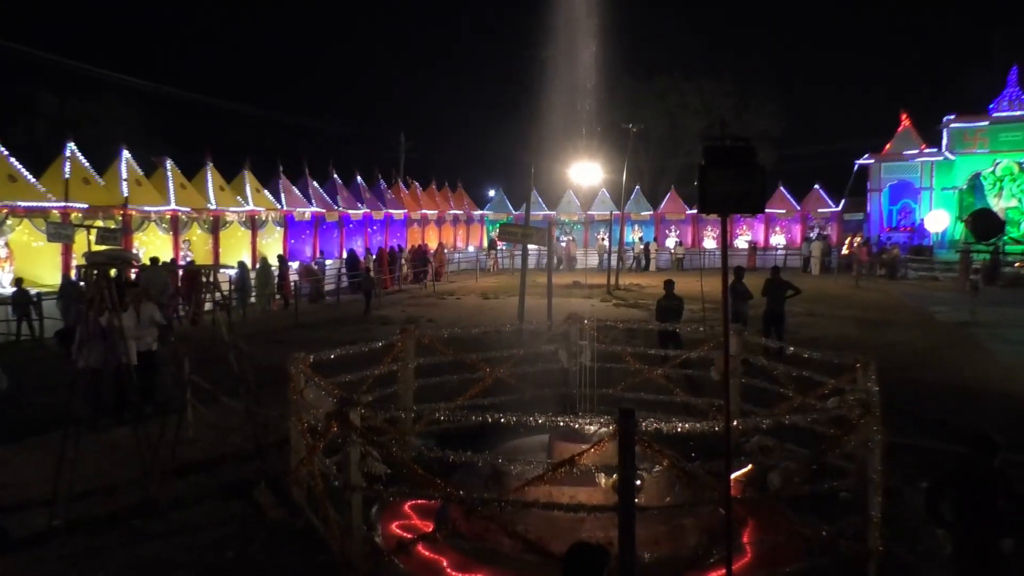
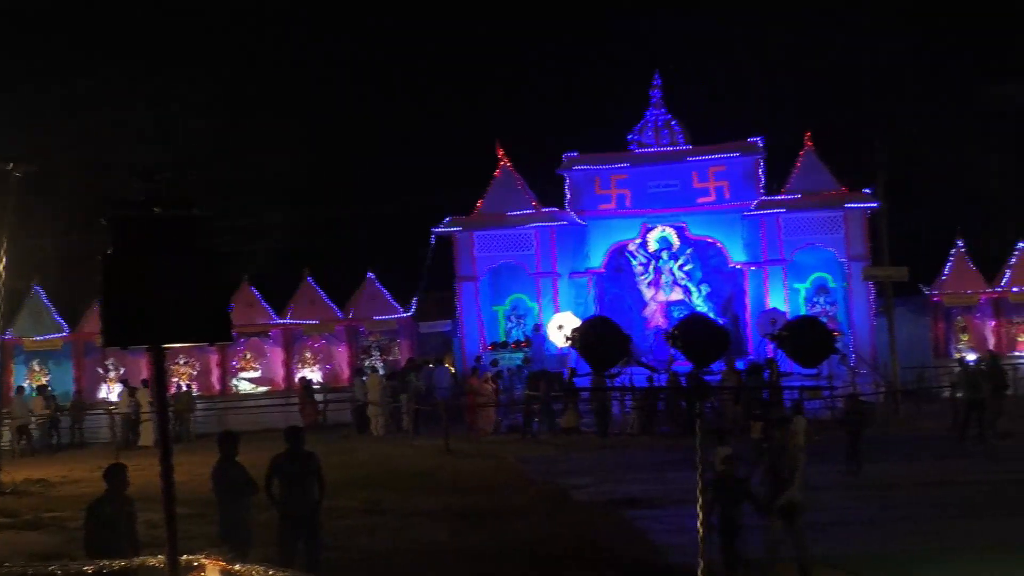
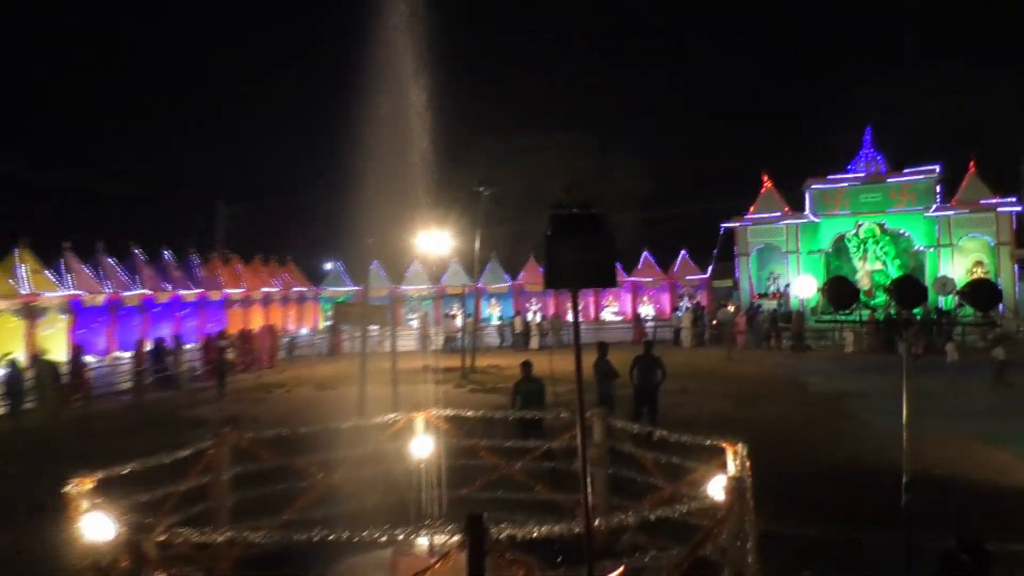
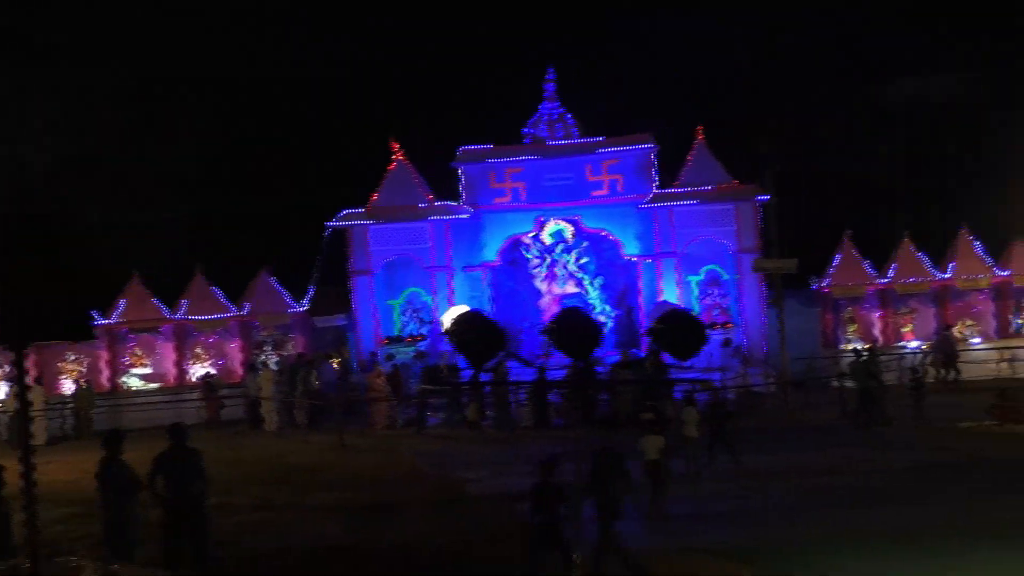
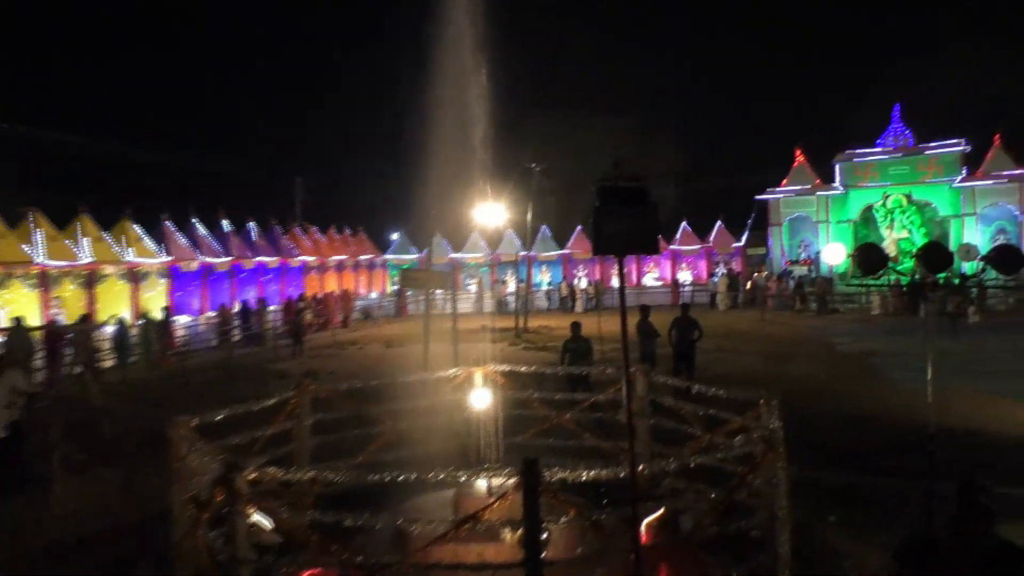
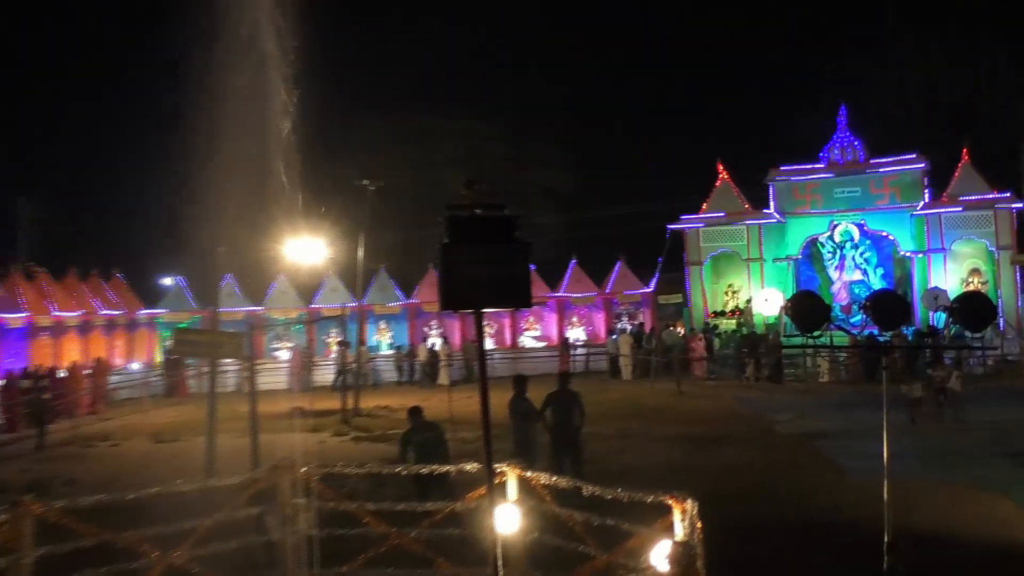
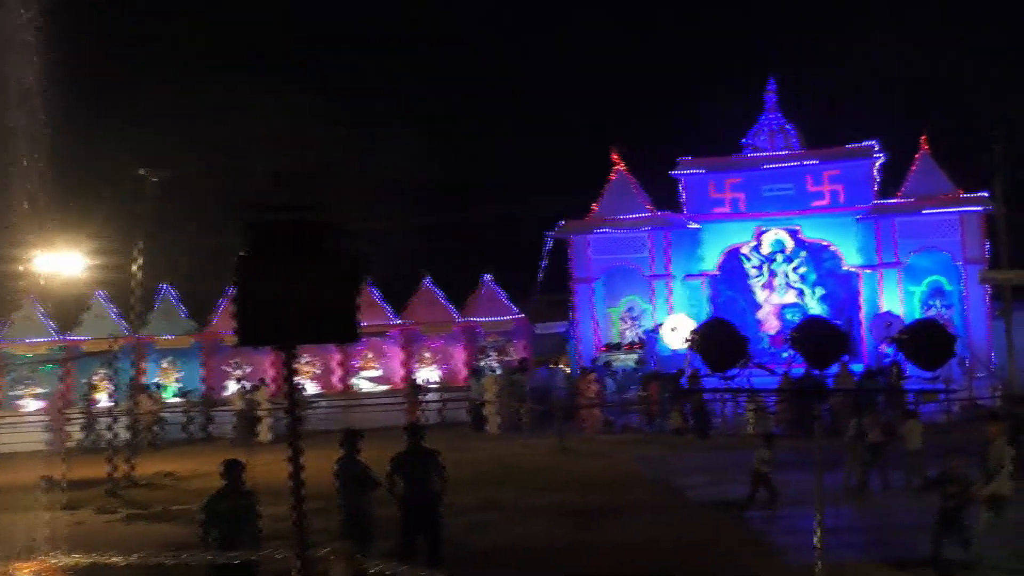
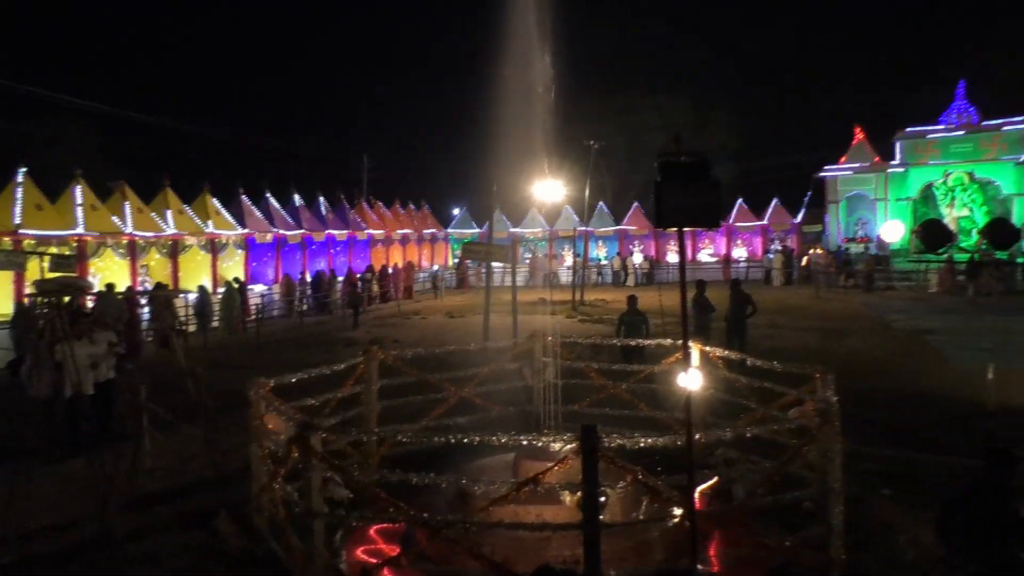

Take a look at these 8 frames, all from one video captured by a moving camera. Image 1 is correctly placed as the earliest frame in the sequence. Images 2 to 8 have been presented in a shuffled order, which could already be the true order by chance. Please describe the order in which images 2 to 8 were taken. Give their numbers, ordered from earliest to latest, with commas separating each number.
8, 5, 3, 6, 7, 2, 4
